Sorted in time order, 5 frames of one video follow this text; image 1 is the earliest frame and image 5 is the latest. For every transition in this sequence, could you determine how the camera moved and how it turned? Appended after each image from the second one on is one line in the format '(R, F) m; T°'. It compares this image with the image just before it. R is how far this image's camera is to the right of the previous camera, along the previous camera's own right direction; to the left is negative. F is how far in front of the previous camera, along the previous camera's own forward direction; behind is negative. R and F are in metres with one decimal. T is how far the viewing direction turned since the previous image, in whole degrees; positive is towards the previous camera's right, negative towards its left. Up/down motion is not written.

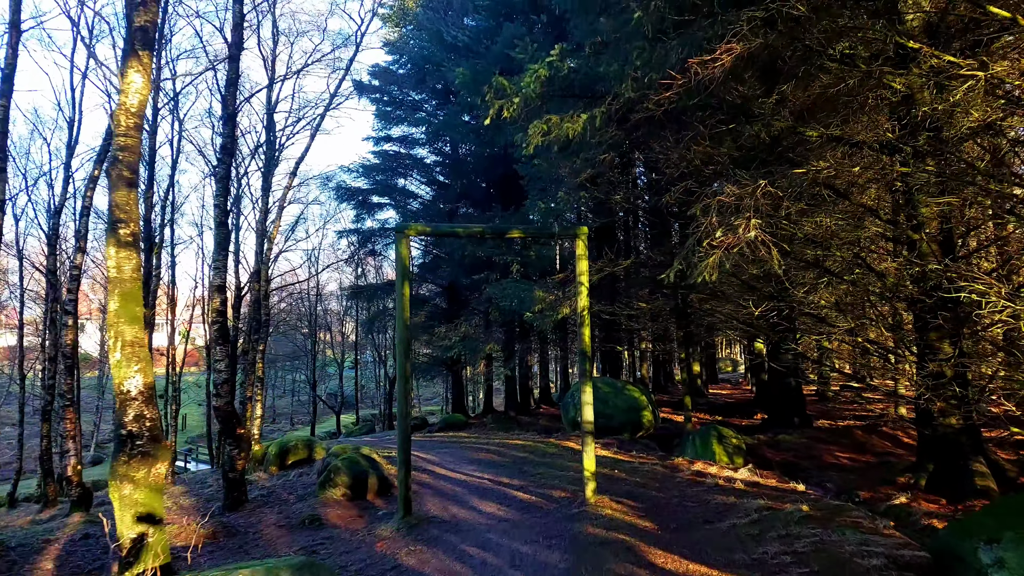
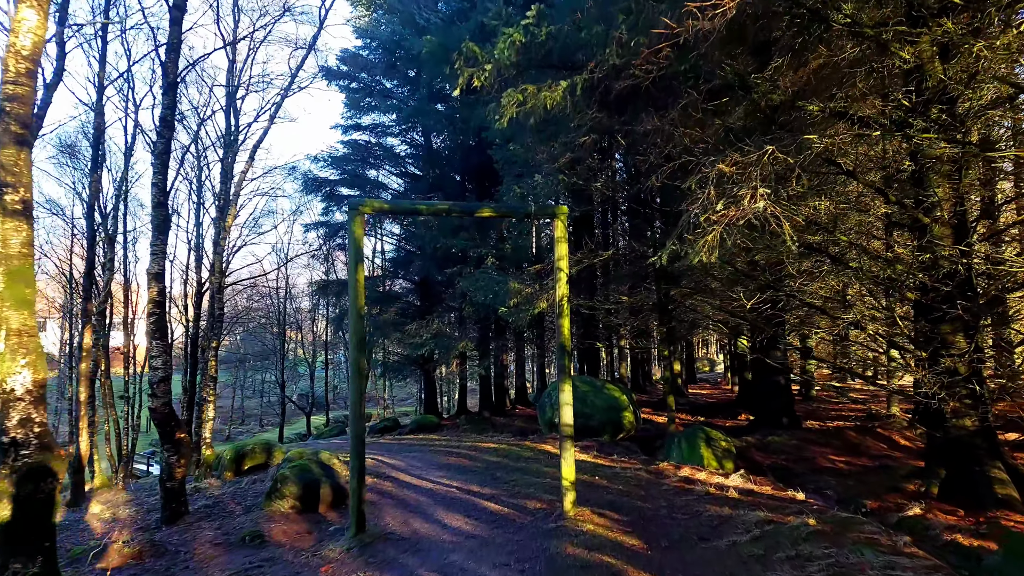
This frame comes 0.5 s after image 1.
(+0.1, +0.7) m; +2°
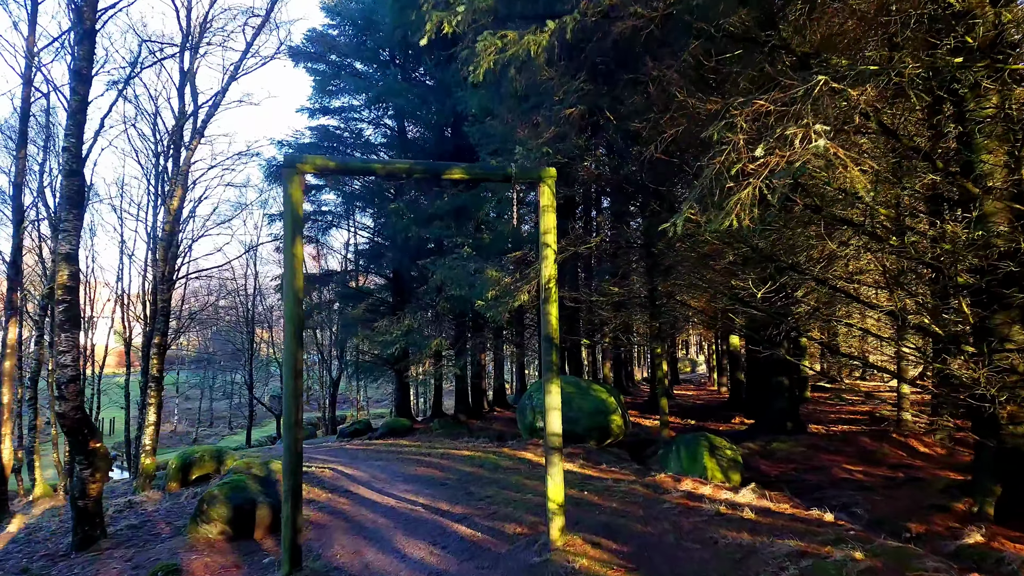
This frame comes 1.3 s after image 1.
(0.0, +1.0) m; +2°
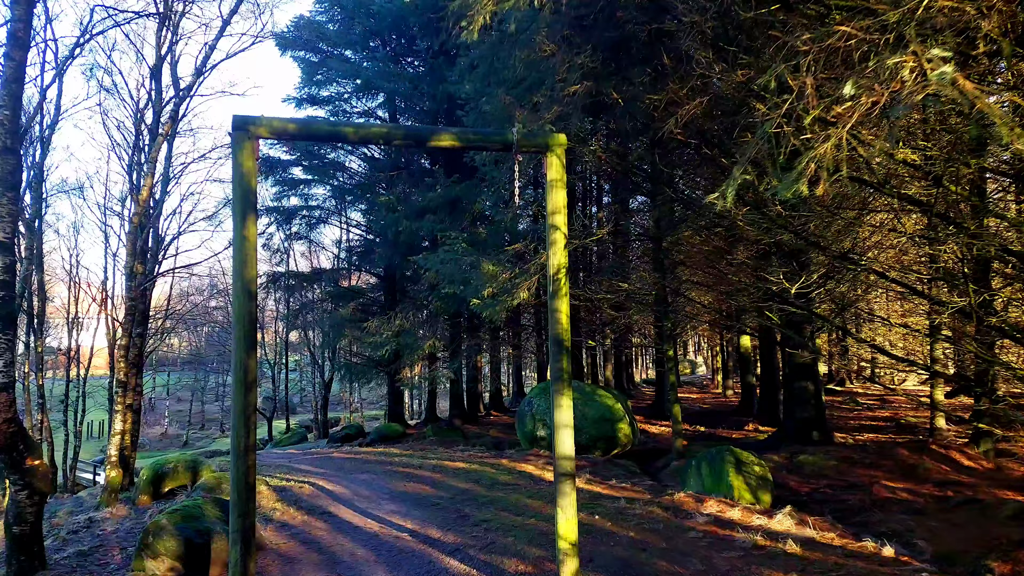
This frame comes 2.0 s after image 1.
(0.0, +0.8) m; 0°
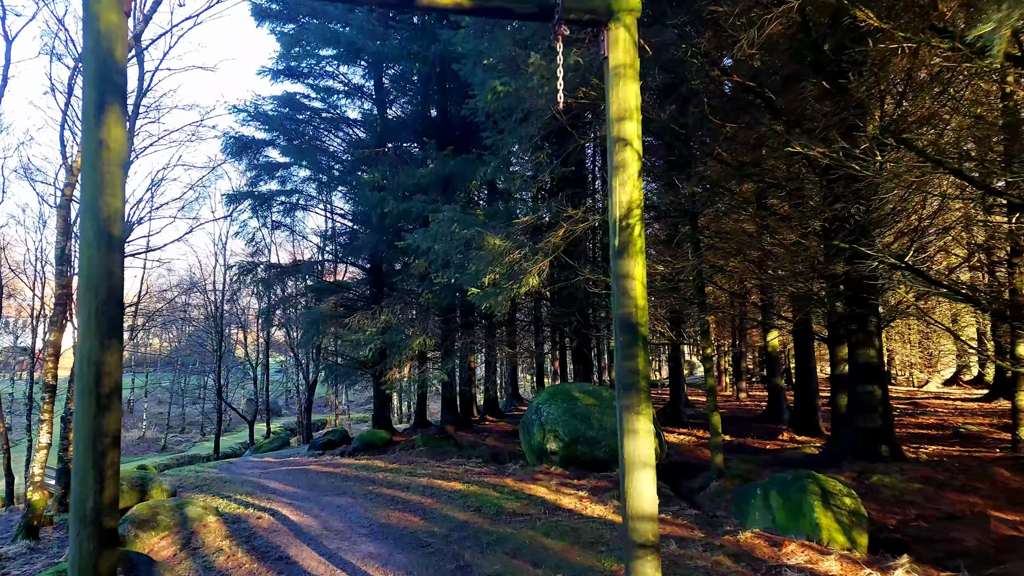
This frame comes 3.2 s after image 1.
(-0.2, +1.4) m; +1°
